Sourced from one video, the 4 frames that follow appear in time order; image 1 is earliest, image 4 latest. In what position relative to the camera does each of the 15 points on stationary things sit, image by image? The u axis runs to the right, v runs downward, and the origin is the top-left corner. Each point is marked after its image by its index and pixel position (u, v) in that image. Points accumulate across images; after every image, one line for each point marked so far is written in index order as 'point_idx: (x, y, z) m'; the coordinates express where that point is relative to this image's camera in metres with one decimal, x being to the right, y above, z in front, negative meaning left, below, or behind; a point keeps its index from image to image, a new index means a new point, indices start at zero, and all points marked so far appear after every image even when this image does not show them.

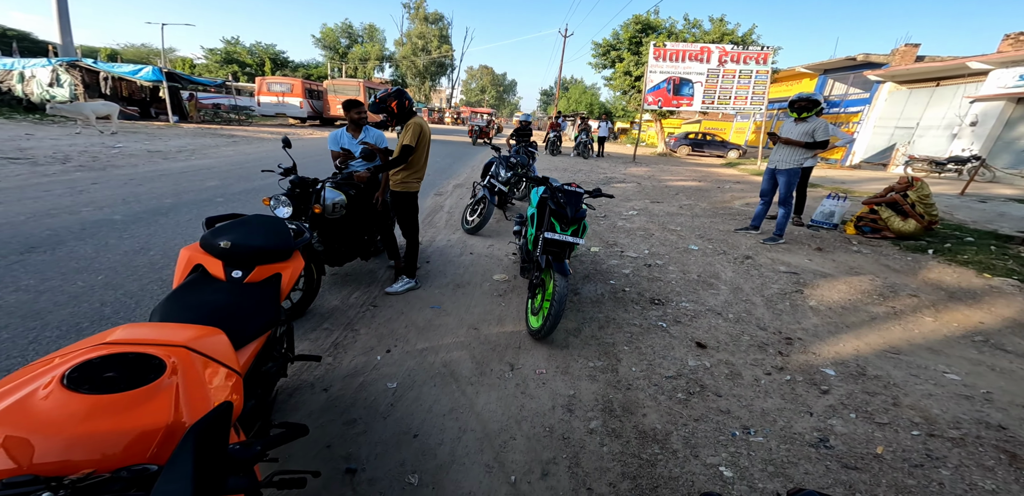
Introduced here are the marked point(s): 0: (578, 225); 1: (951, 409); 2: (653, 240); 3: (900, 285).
0: (+0.5, +0.2, +3.0) m
1: (+2.3, -0.9, +2.1) m
2: (+1.7, +0.1, +4.9) m
3: (+3.3, -0.3, +3.5) m
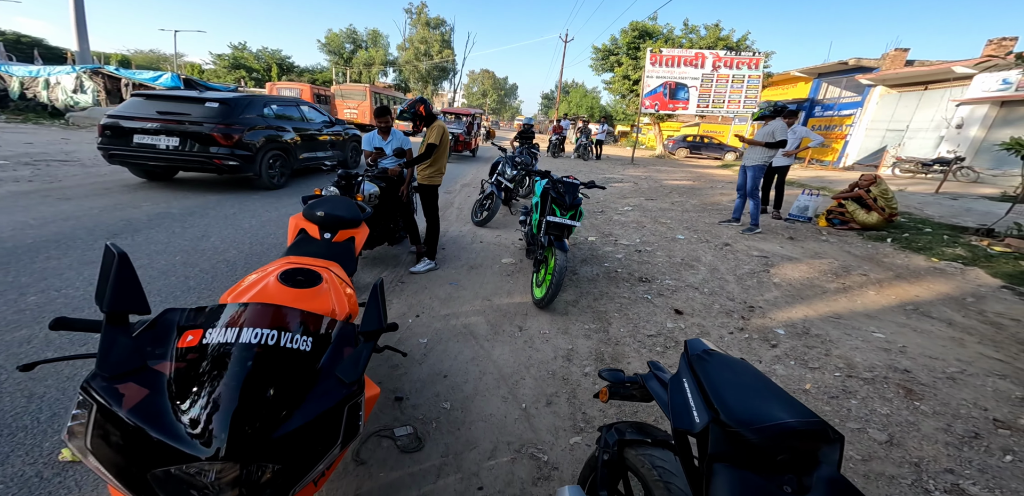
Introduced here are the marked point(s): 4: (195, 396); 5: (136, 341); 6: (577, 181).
0: (+0.6, +0.3, +3.5) m
1: (+2.3, -0.7, +2.6) m
2: (+1.8, +0.2, +5.4) m
3: (+3.4, -0.2, +4.0) m
4: (-0.7, -0.4, +0.9) m
5: (-0.9, -0.2, +1.0) m
6: (+0.6, +0.6, +3.6) m
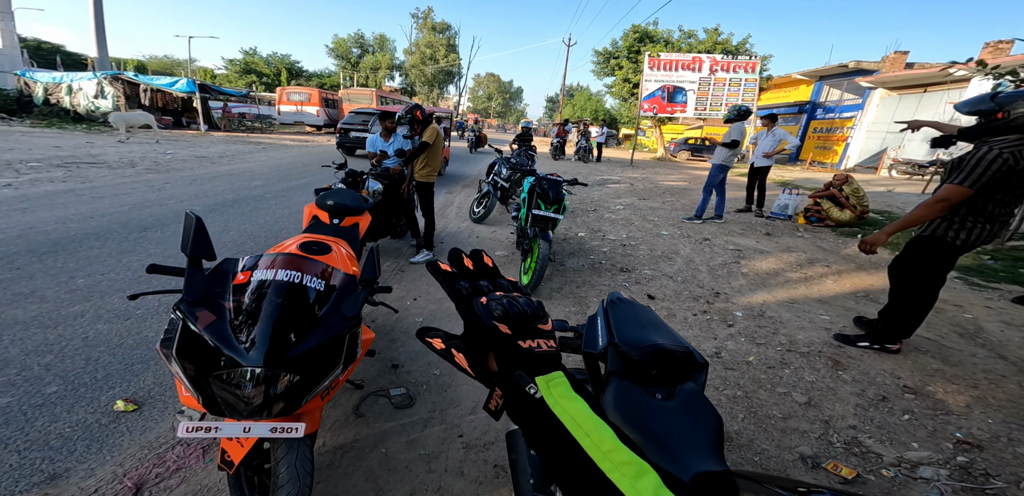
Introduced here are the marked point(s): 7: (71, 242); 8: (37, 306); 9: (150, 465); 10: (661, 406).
0: (+0.5, +0.4, +3.9) m
1: (+2.2, -0.7, +3.0) m
2: (+1.7, +0.3, +5.7) m
3: (+3.3, -0.1, +4.3) m
4: (-0.9, -0.3, +1.3) m
5: (-1.0, -0.1, +1.4) m
6: (+0.5, +0.7, +3.9) m
7: (-4.5, +0.1, +4.1) m
8: (-3.5, -0.4, +3.0) m
9: (-1.7, -1.1, +1.9) m
10: (+0.4, -0.5, +1.1) m
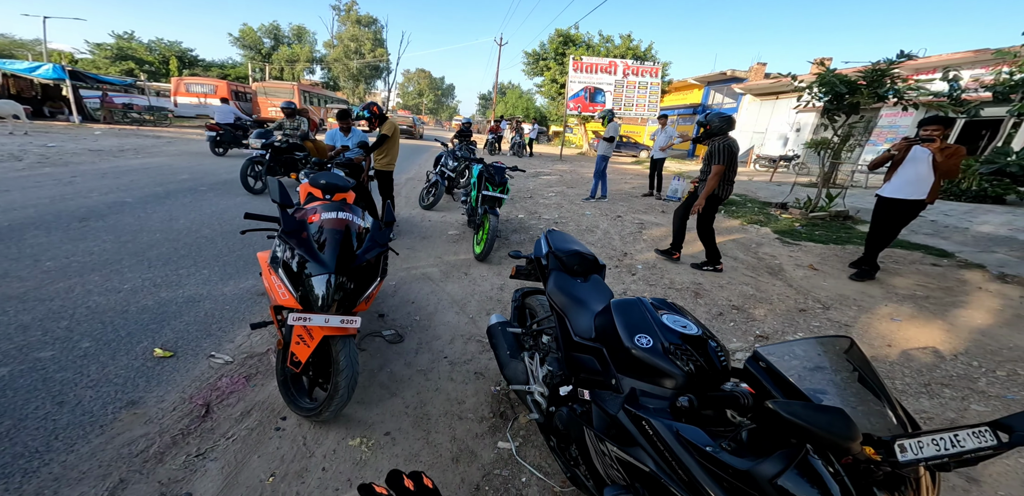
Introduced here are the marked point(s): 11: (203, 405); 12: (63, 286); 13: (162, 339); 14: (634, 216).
0: (-0.1, +0.7, +4.7) m
1: (+1.8, -0.3, +4.1) m
2: (+0.8, +0.6, +6.8) m
3: (+2.7, +0.3, +5.6) m
4: (-1.0, 0.0, +1.9) m
5: (-1.1, +0.1, +2.0) m
6: (-0.1, +1.0, +4.7) m
7: (-5.1, +0.2, +4.1) m
8: (-3.9, -0.3, +3.2) m
9: (-1.8, -0.9, +2.4) m
10: (+0.3, -0.2, +2.0) m
11: (-1.8, -0.9, +2.3) m
12: (-3.6, -0.3, +3.2) m
13: (-2.4, -0.6, +2.8) m
14: (+1.9, +0.5, +6.2) m
